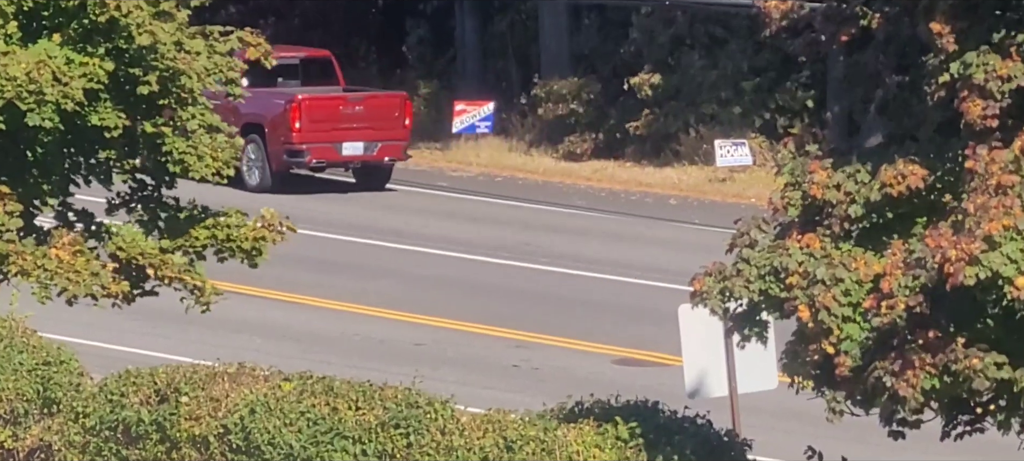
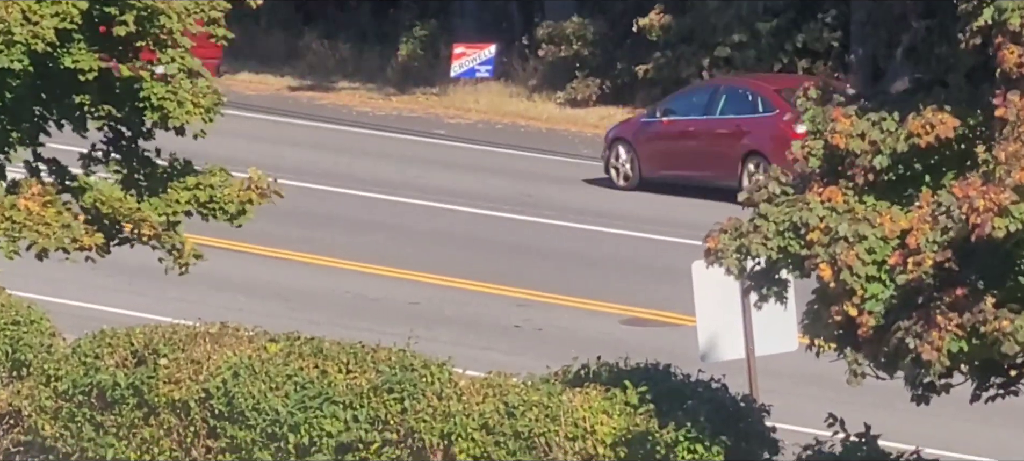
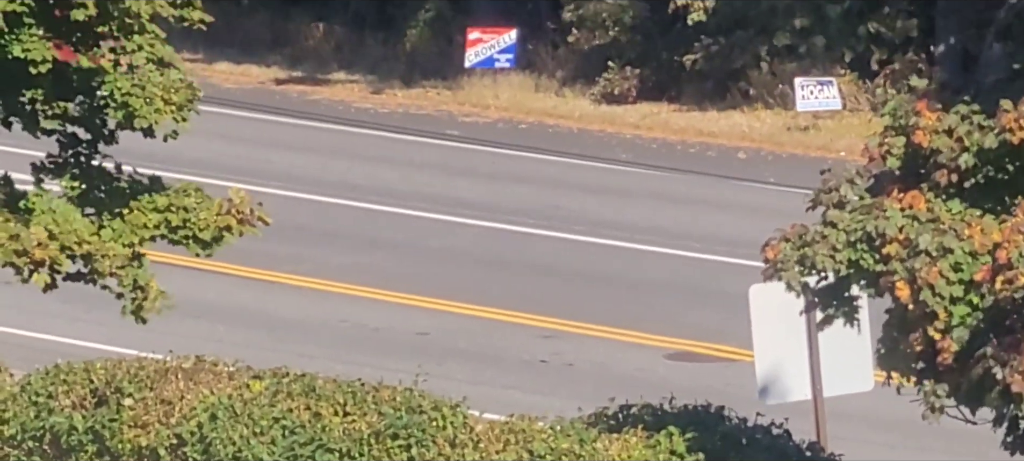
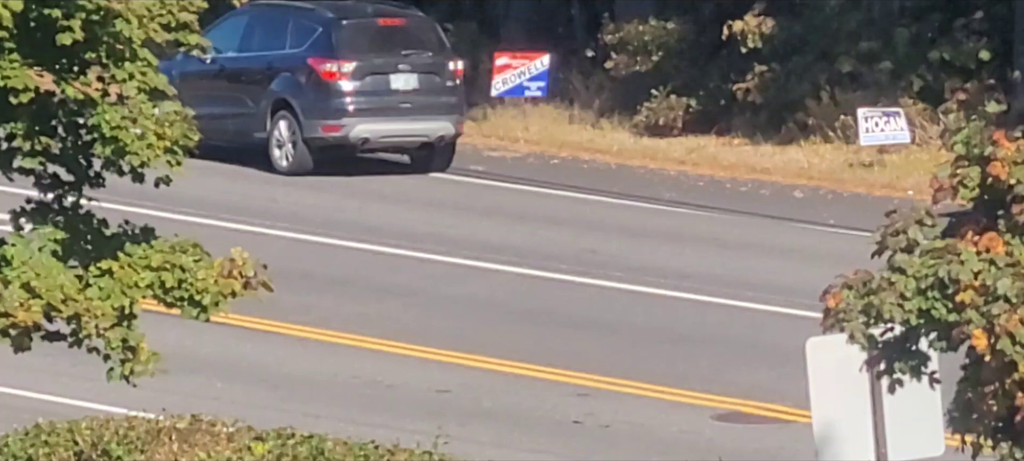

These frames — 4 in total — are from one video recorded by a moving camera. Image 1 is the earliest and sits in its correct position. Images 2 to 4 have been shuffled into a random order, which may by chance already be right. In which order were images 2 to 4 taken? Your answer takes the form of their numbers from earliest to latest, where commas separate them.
2, 3, 4
